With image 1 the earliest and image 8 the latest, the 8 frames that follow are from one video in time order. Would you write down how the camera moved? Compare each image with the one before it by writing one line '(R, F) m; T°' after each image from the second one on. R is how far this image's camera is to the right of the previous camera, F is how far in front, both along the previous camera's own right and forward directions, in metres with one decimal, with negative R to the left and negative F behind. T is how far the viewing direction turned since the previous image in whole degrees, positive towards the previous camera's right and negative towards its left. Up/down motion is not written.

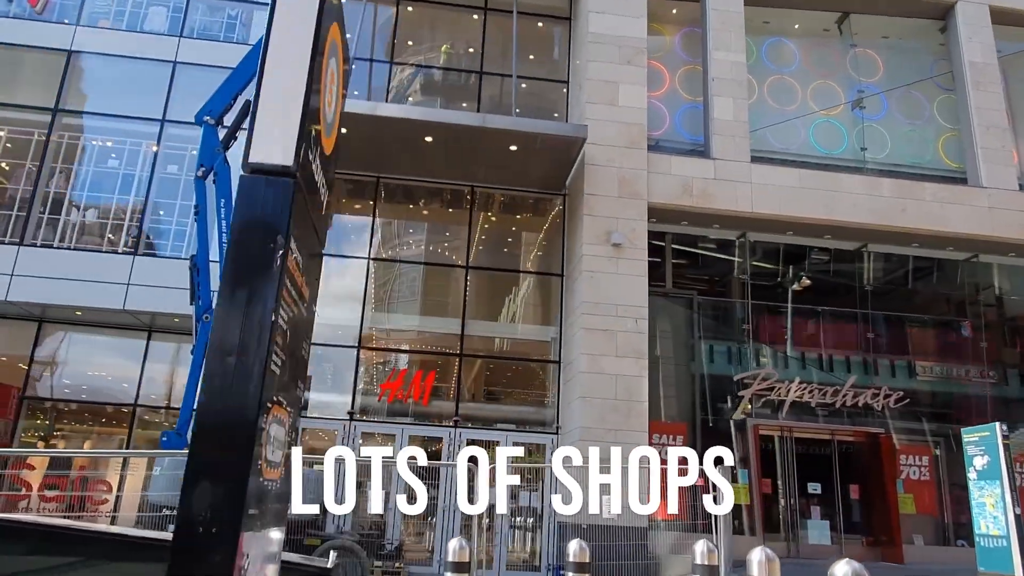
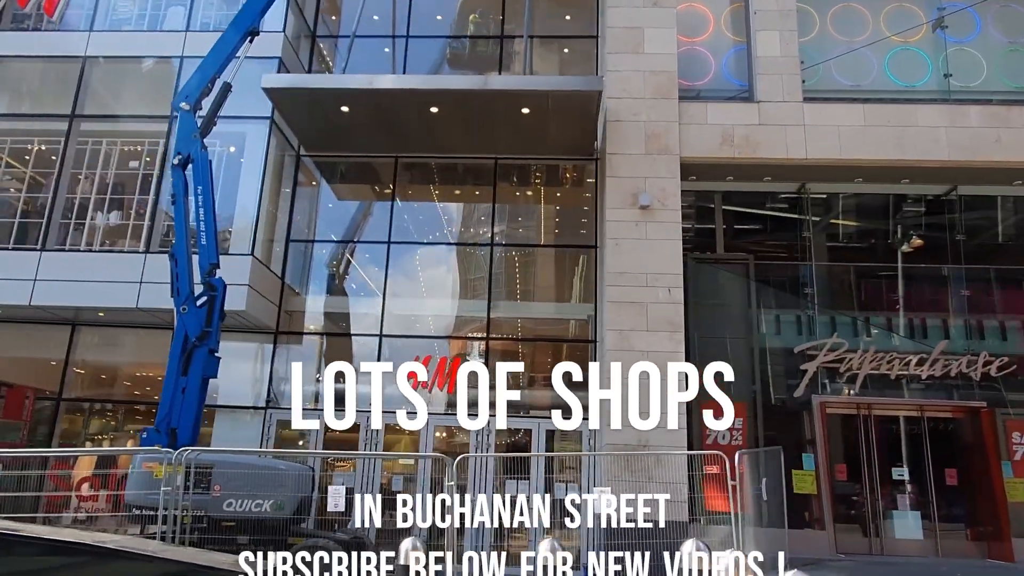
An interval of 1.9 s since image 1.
(+1.7, +1.2) m; -9°
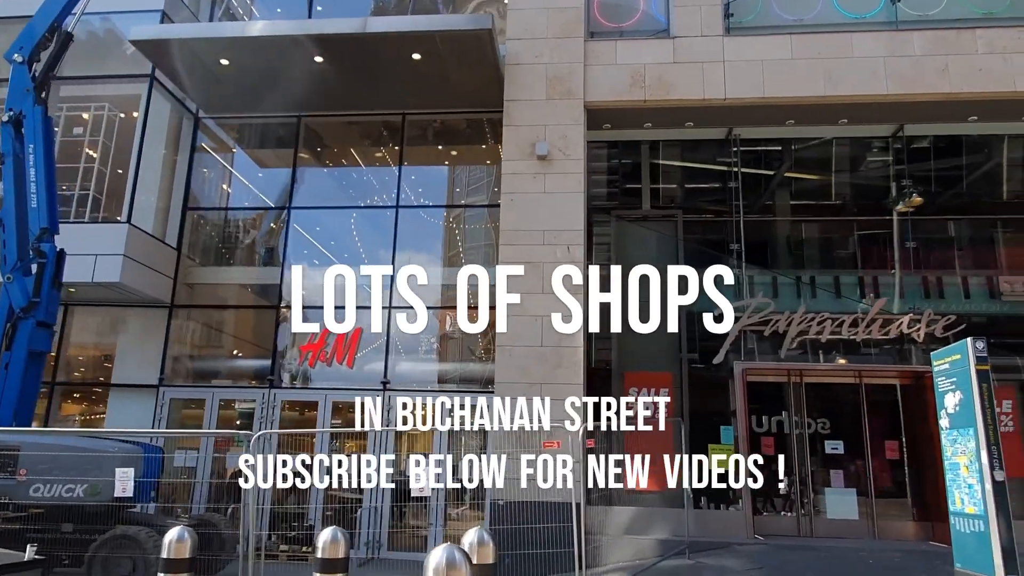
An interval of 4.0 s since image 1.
(+2.2, +1.1) m; -3°
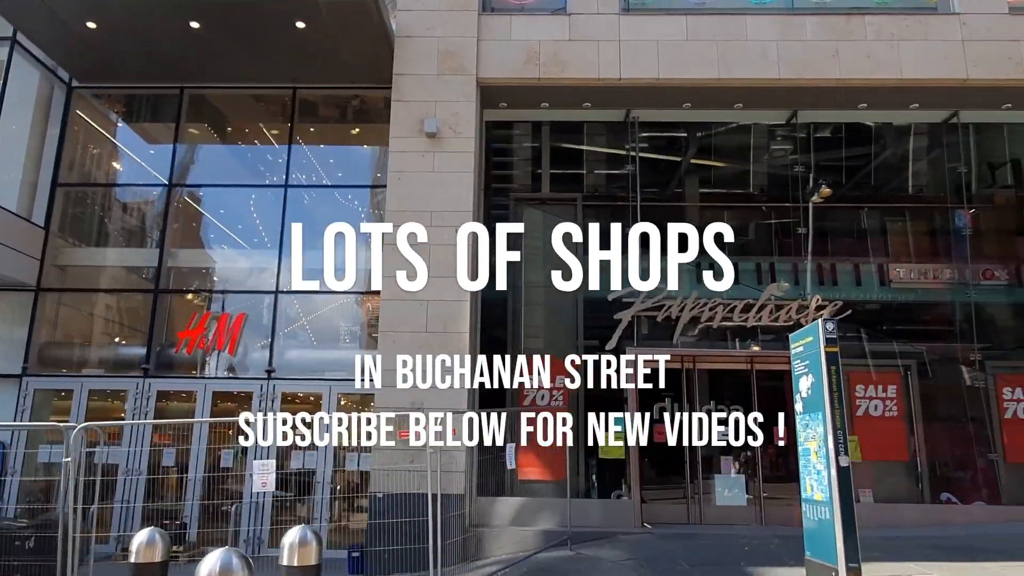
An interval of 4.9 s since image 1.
(+0.8, +0.4) m; +5°
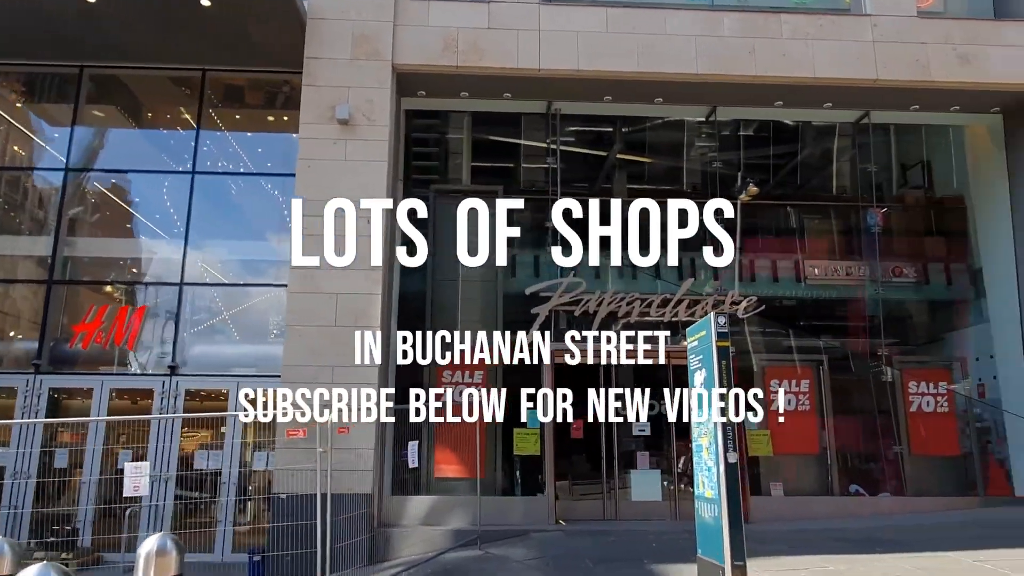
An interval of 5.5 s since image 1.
(+0.4, +0.2) m; +4°
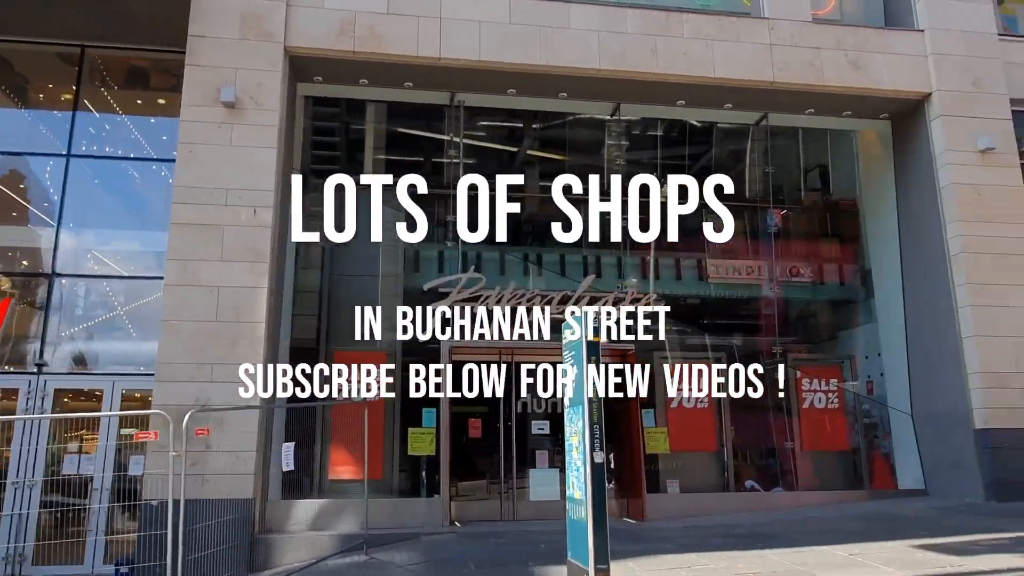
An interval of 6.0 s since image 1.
(+0.5, +0.2) m; +6°
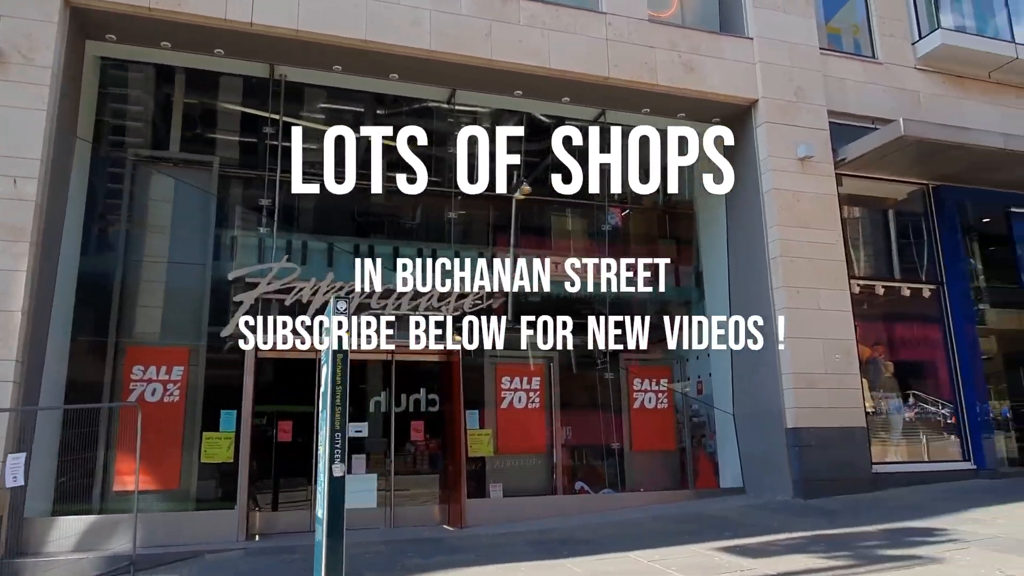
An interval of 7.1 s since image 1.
(+0.8, +0.5) m; +9°
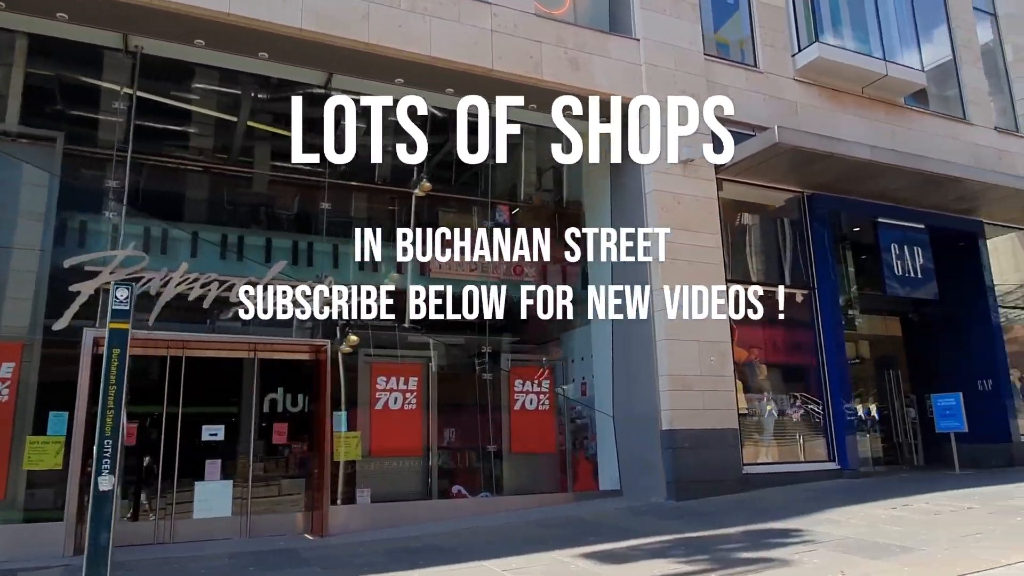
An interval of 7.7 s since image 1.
(+0.5, +0.3) m; +7°
